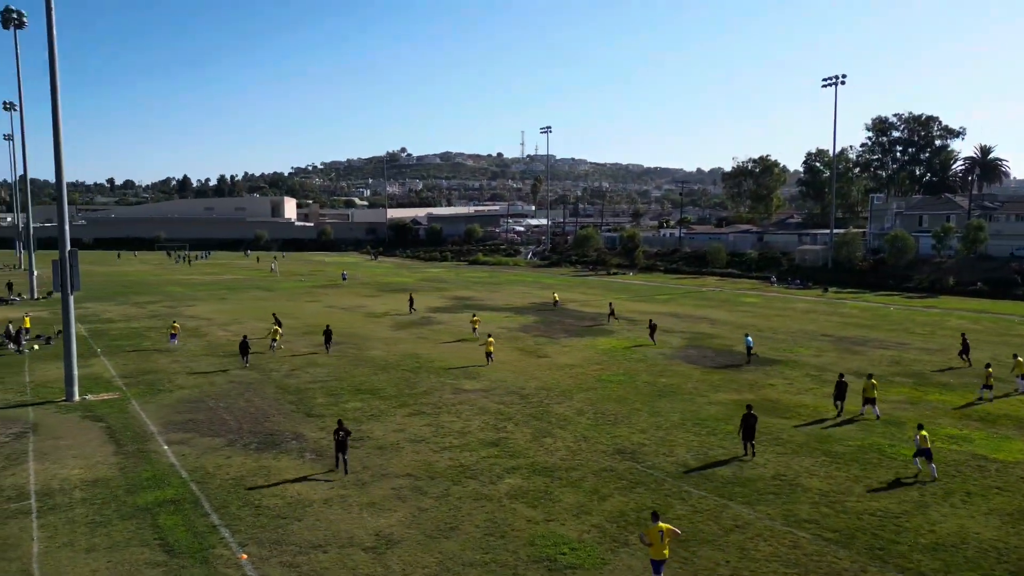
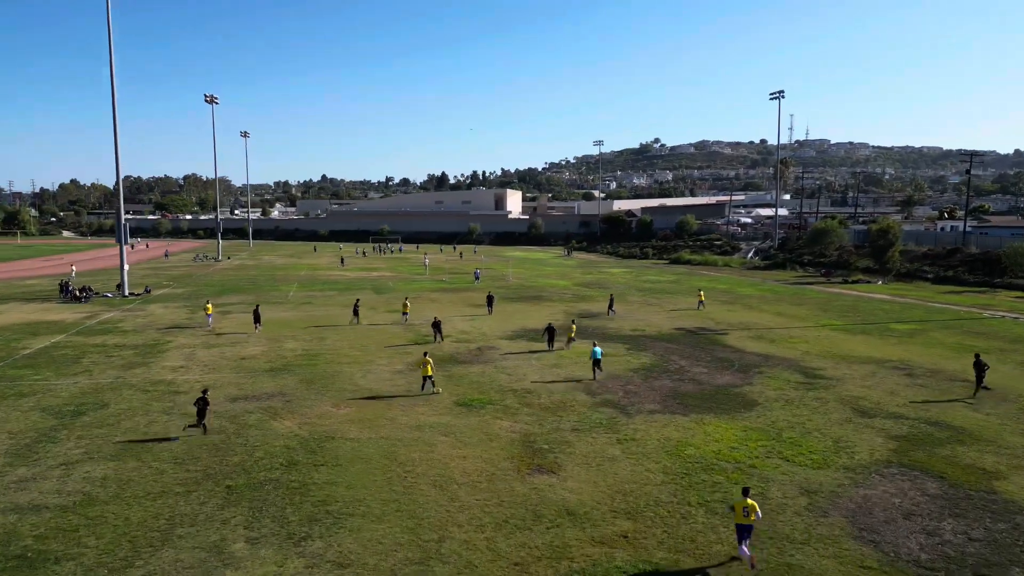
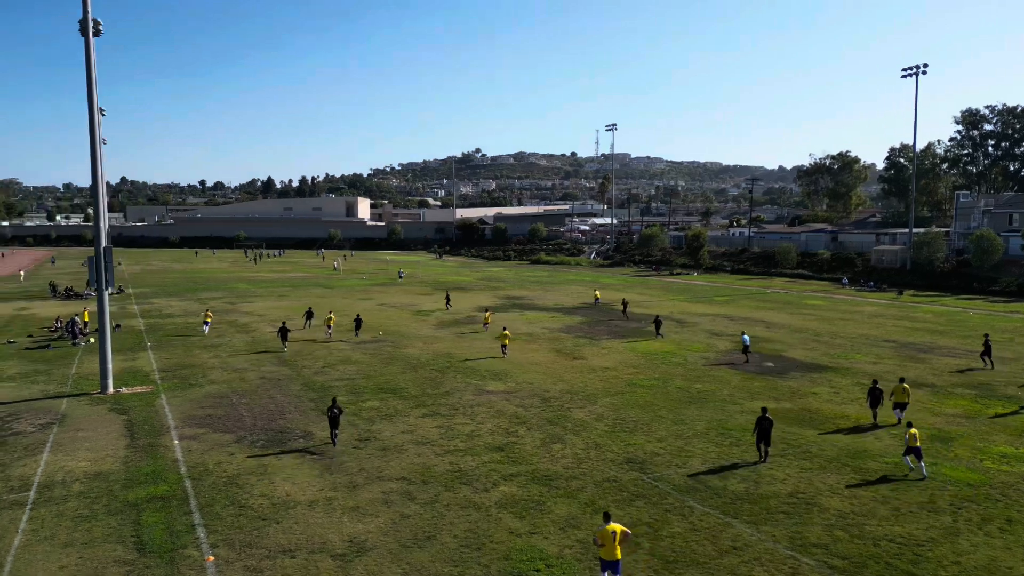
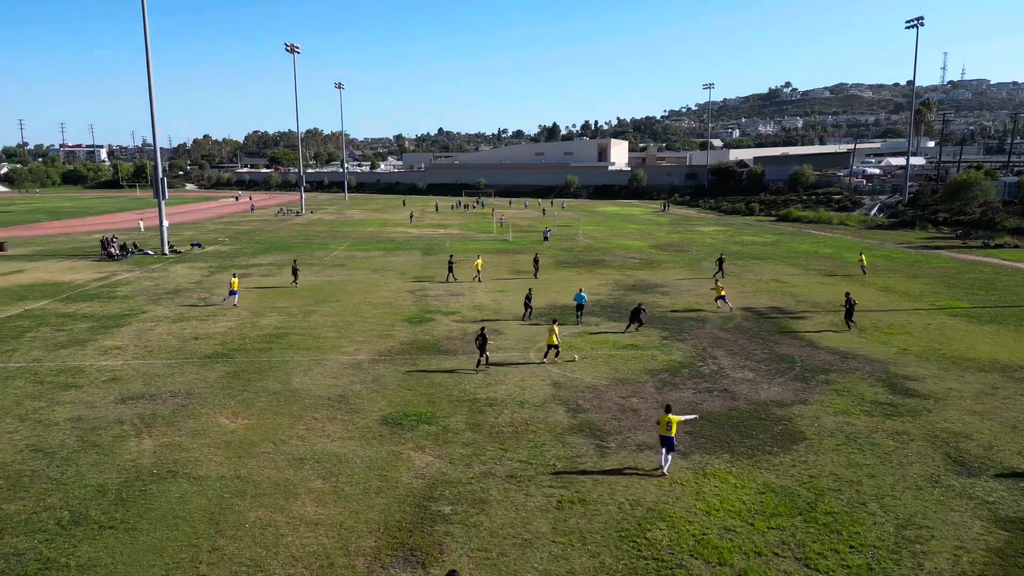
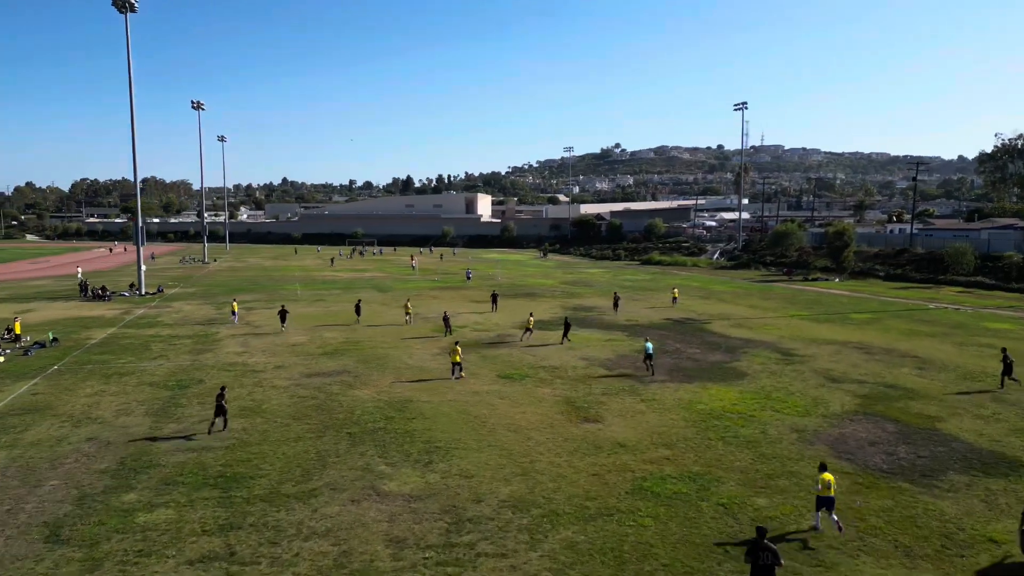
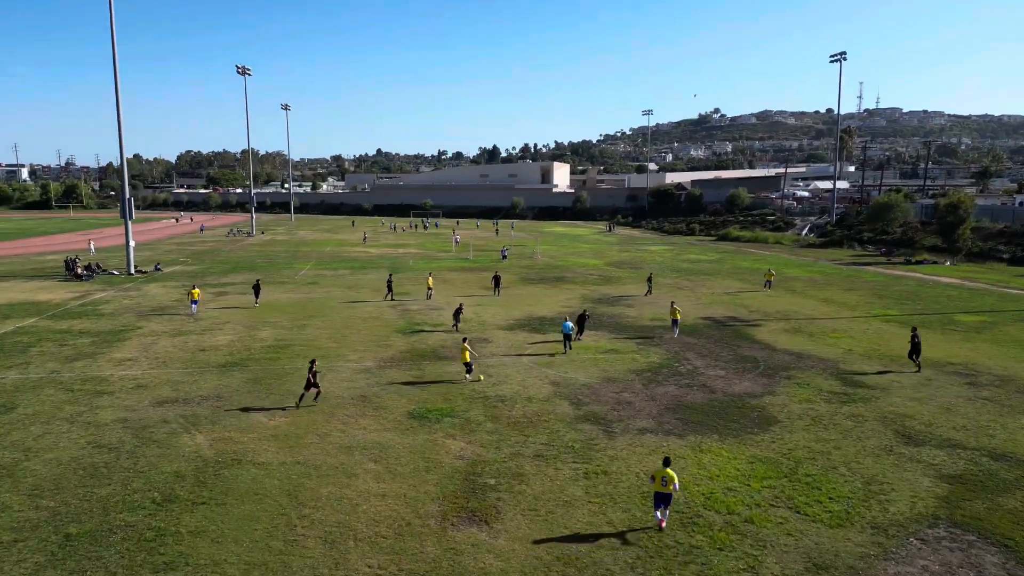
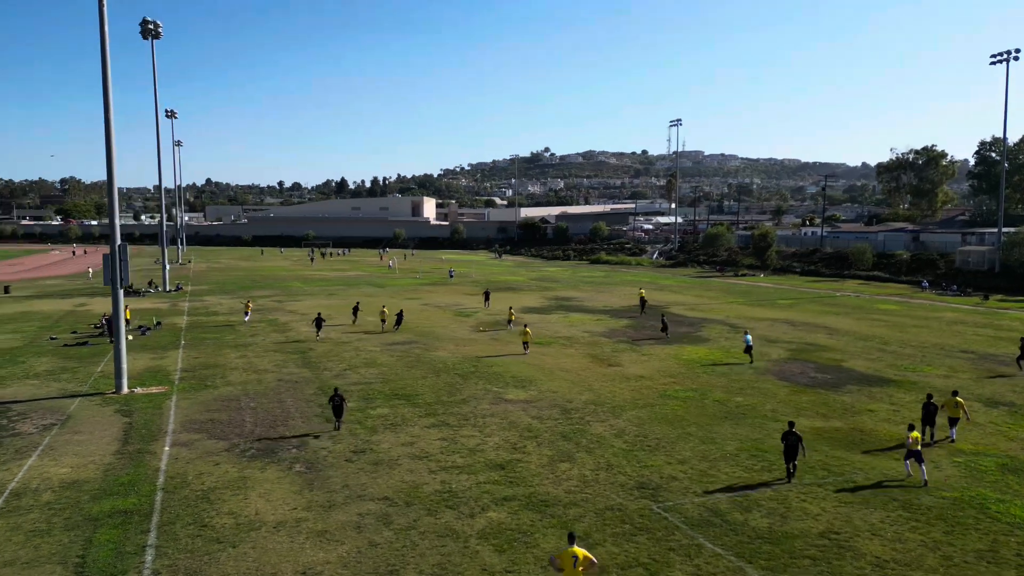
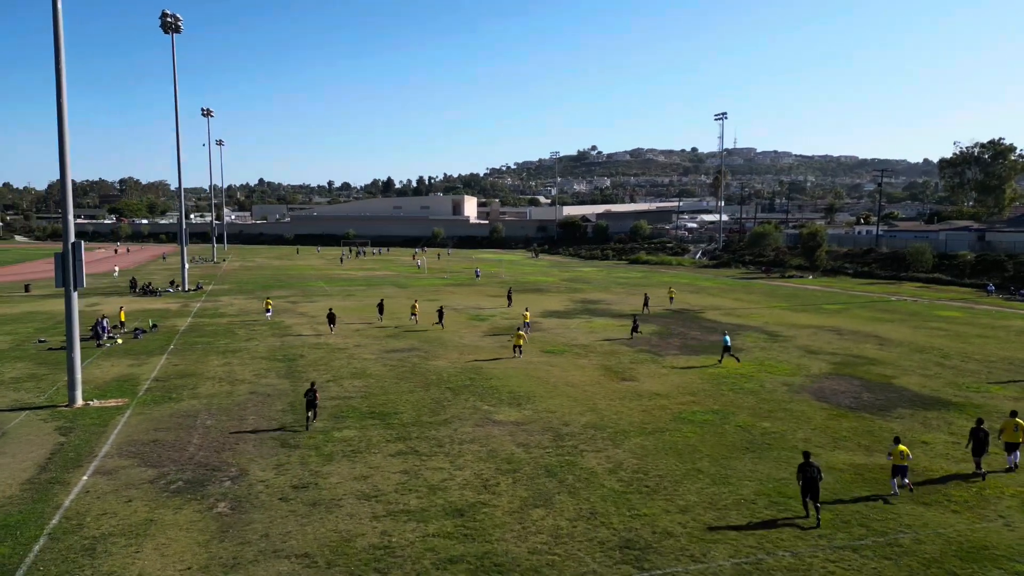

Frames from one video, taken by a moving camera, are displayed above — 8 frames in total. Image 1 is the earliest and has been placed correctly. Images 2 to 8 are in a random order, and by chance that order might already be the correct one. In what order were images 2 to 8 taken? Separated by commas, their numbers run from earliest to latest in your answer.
3, 7, 8, 5, 2, 6, 4
